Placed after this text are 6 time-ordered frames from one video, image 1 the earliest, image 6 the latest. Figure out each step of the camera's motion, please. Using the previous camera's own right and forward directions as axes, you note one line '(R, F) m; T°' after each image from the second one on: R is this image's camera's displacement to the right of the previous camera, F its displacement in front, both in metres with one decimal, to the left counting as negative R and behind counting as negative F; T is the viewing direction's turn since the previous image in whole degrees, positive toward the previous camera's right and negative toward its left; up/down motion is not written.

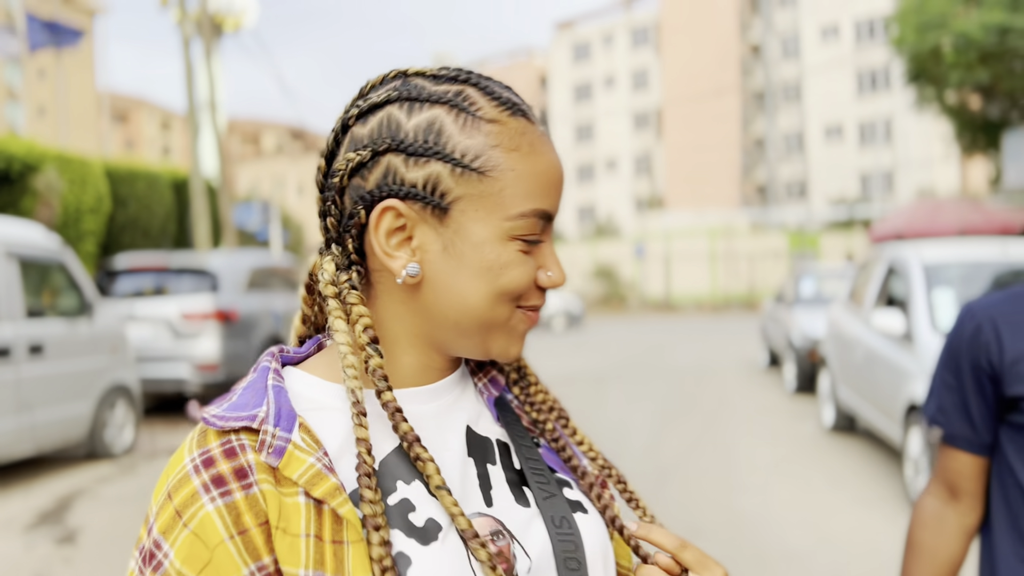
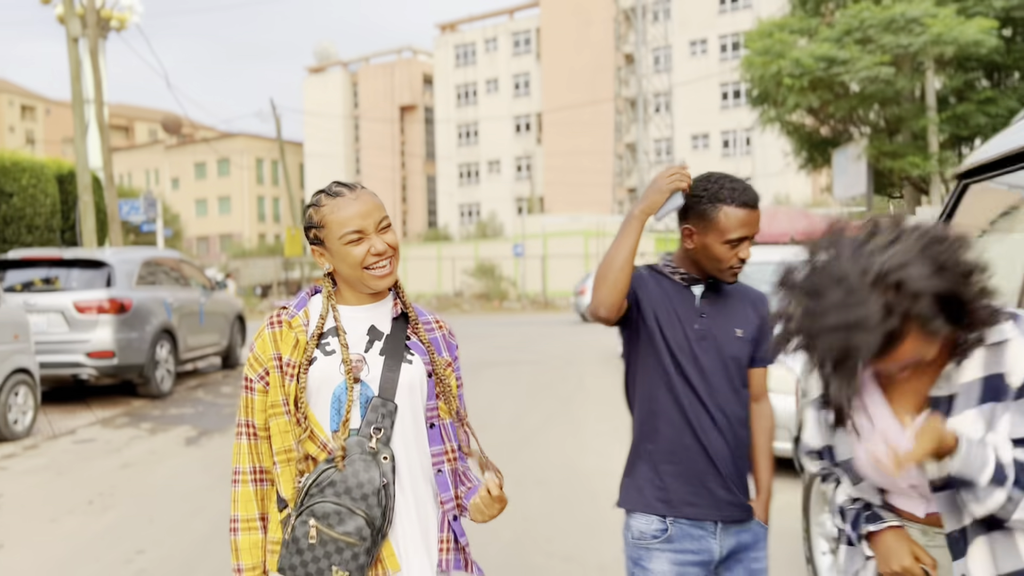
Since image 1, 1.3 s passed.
(0.0, -1.0) m; +8°
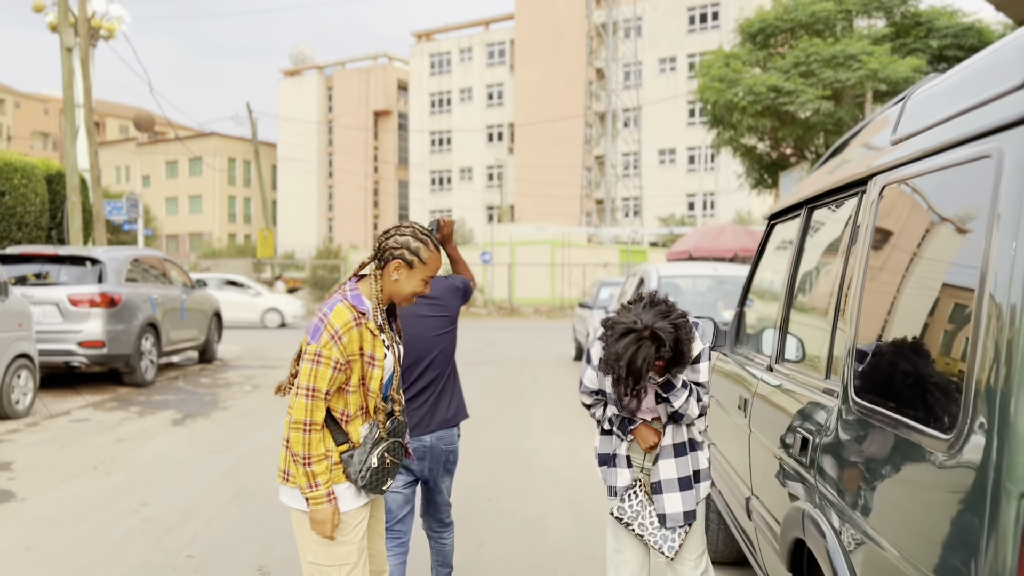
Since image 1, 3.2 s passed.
(+0.1, -1.0) m; +2°
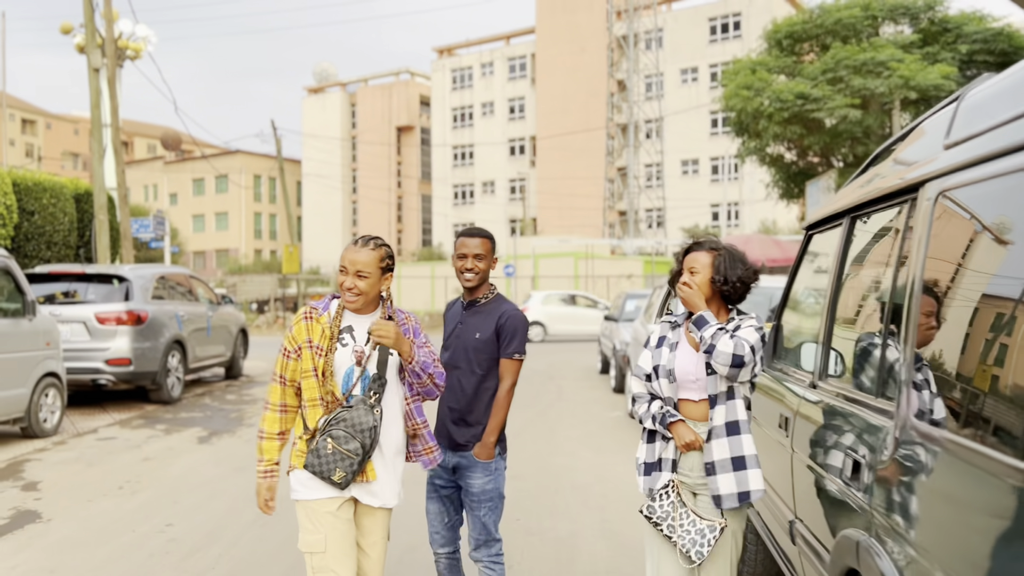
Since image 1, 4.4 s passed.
(0.0, +0.1) m; -2°
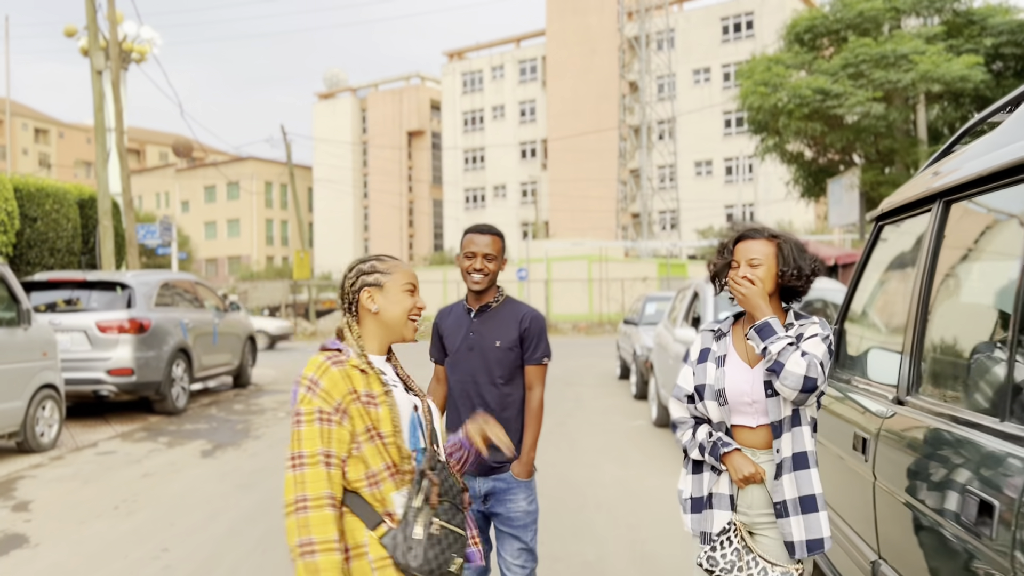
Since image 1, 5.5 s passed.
(-0.1, +0.4) m; -1°
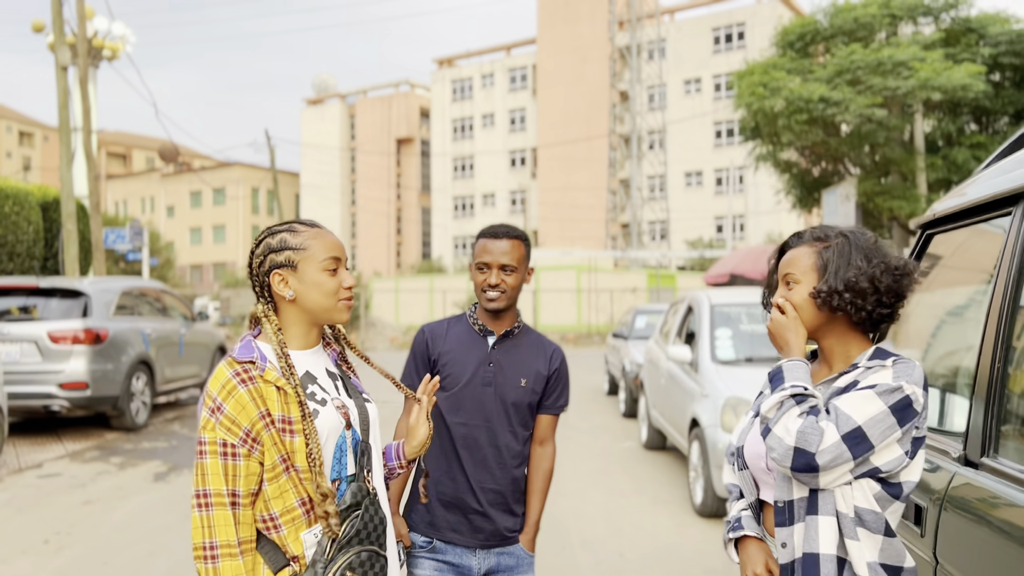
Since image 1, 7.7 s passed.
(+0.1, +0.6) m; +1°
